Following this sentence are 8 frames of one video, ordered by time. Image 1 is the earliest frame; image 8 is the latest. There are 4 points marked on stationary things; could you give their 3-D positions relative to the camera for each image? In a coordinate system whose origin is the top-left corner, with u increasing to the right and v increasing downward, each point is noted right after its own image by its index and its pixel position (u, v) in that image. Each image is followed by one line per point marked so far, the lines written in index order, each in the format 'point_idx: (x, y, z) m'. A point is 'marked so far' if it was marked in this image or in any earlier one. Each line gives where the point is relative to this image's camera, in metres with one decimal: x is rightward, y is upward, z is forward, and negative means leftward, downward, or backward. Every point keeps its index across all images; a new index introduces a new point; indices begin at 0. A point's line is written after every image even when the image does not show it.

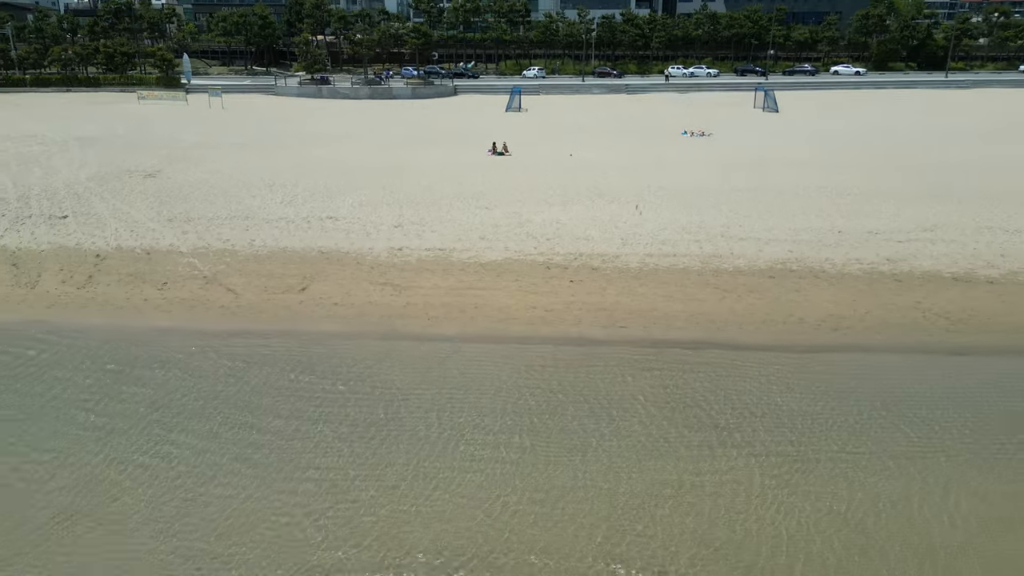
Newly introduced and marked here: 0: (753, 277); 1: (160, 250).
0: (+3.7, +0.2, +11.3) m
1: (-5.9, +0.6, +12.4) m
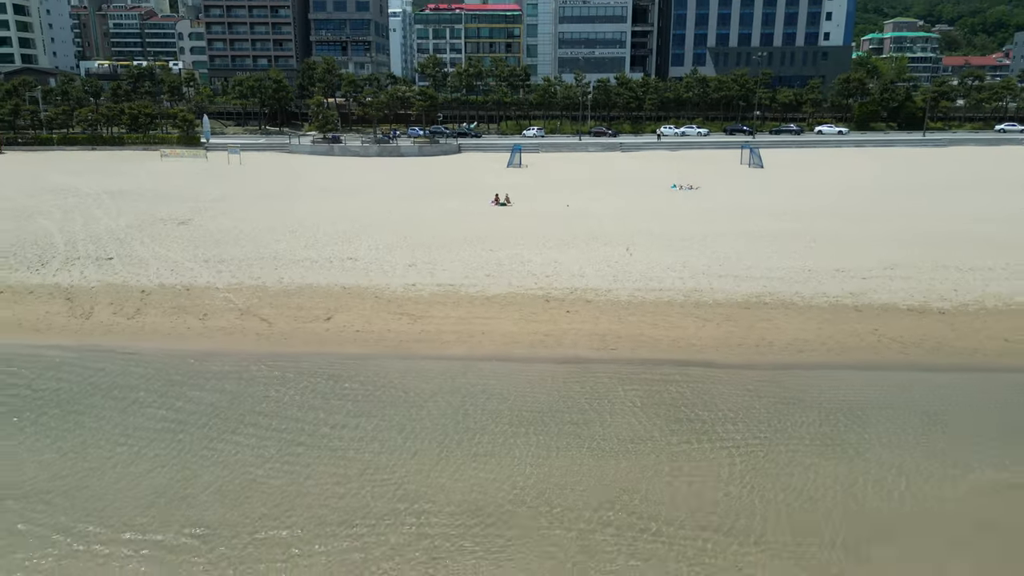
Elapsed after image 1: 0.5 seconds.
0: (+3.7, -0.3, +12.7) m
1: (-5.8, 0.0, +13.8) m
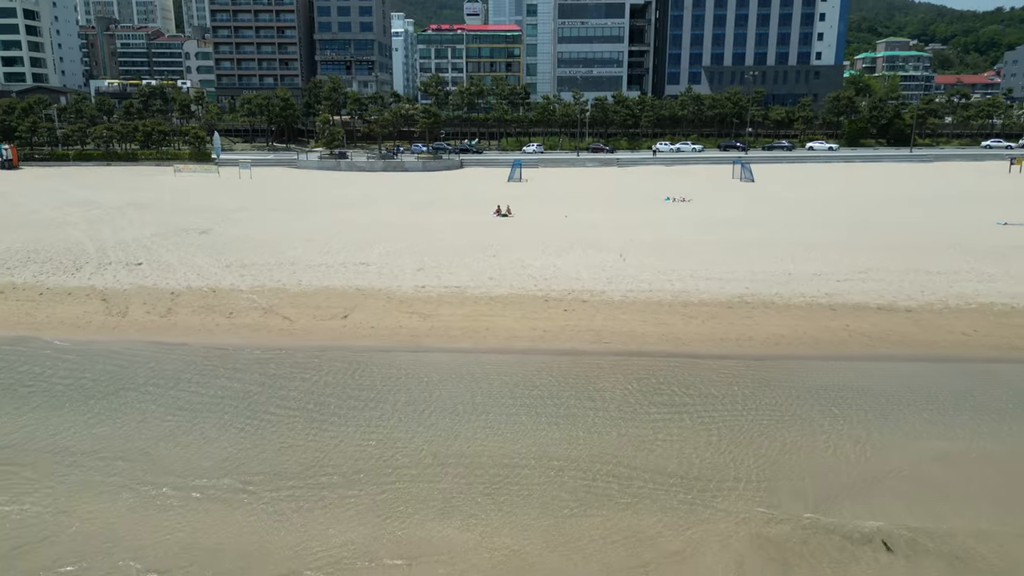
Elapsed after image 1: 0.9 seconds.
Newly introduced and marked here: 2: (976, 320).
0: (+3.8, -0.3, +13.8) m
1: (-5.8, 0.0, +14.9) m
2: (+8.1, -0.6, +13.1) m
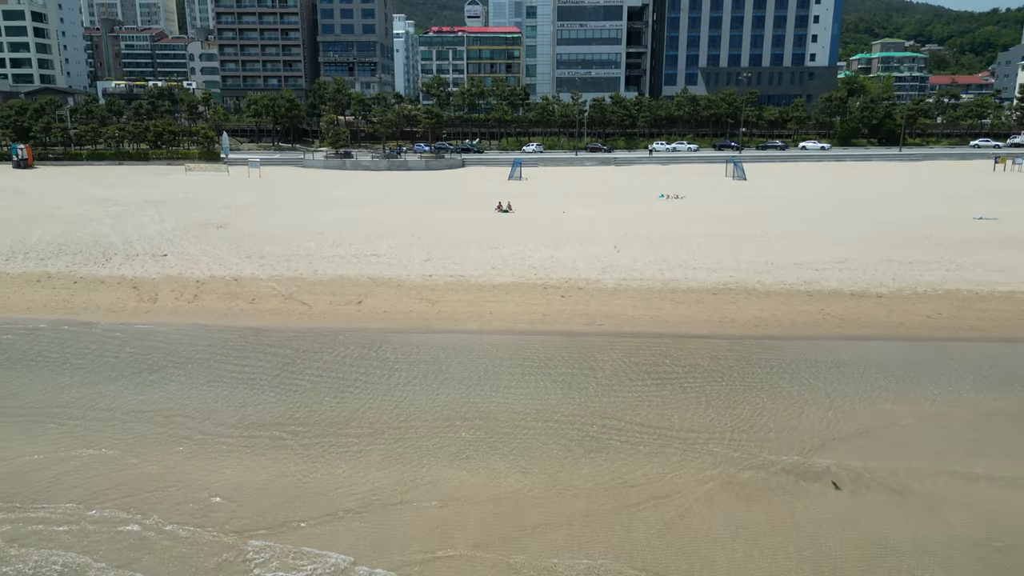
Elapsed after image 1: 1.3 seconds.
0: (+3.8, -0.1, +15.0) m
1: (-5.8, +0.2, +16.1) m
2: (+8.2, -0.3, +14.2) m
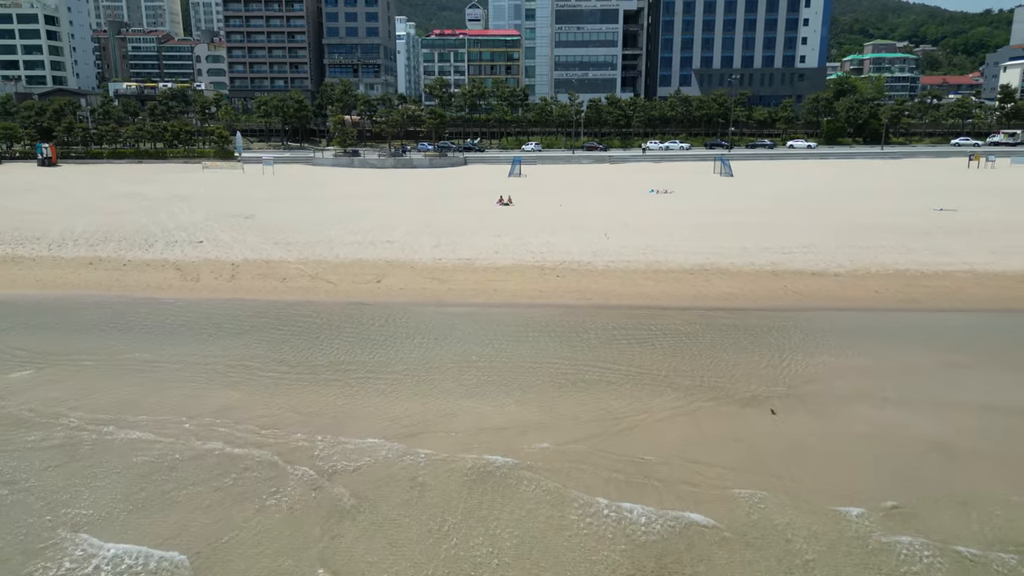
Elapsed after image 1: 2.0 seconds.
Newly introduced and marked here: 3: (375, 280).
0: (+3.8, +0.3, +16.9) m
1: (-5.7, +0.7, +18.0) m
2: (+8.2, +0.1, +16.2) m
3: (-3.1, +0.2, +16.7) m
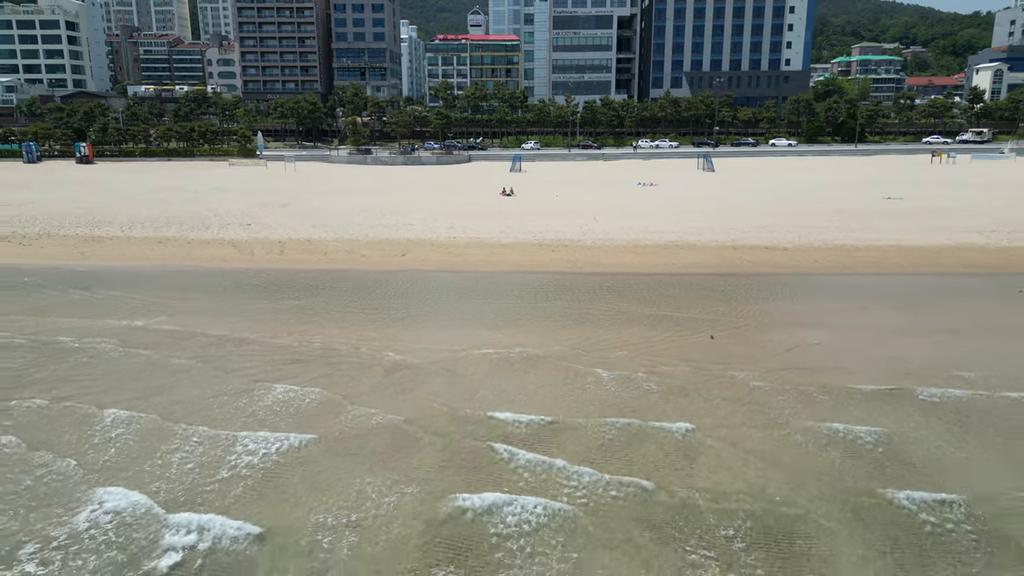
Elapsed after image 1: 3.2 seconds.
0: (+3.9, +1.1, +20.3) m
1: (-5.7, +1.4, +21.3) m
2: (+8.3, +0.9, +19.5) m
3: (-3.0, +0.9, +20.0) m
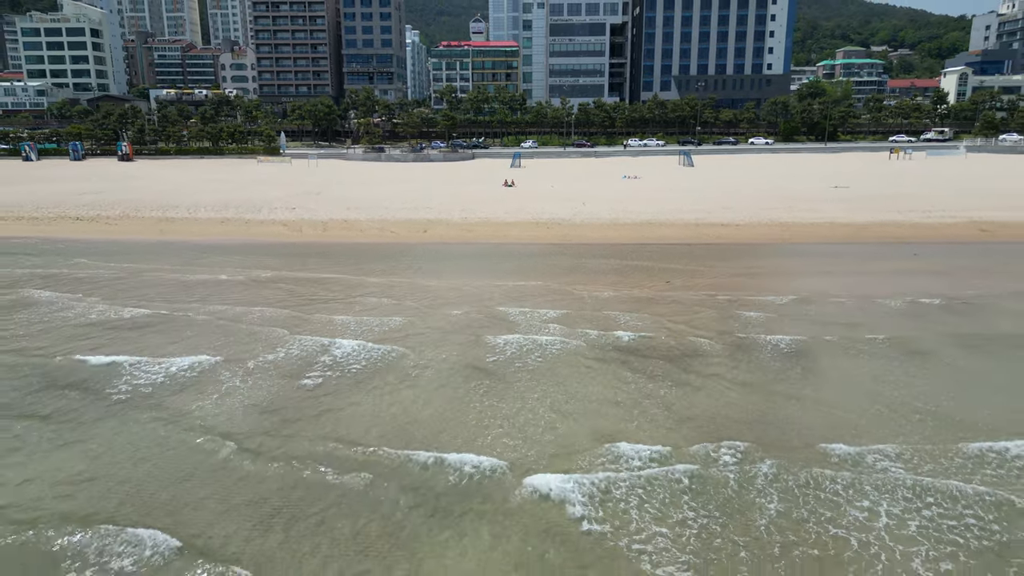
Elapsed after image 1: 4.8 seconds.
0: (+4.0, +2.1, +24.6) m
1: (-5.6, +2.4, +25.7) m
2: (+8.4, +1.9, +23.9) m
3: (-2.9, +1.9, +24.4) m
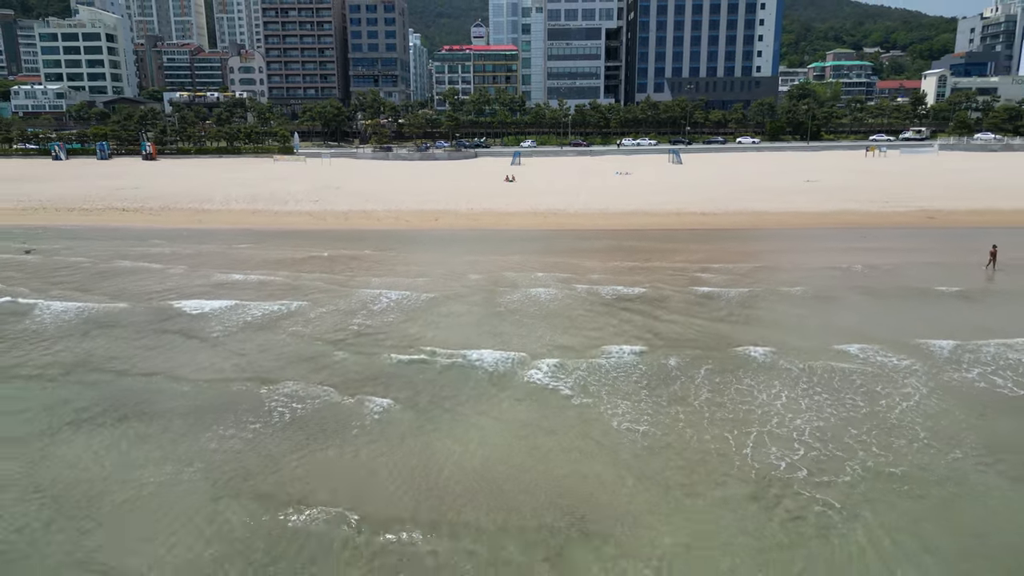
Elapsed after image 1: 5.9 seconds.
0: (+4.1, +2.7, +27.5) m
1: (-5.5, +3.0, +28.6) m
2: (+8.5, +2.6, +26.8) m
3: (-2.8, +2.5, +27.3) m
